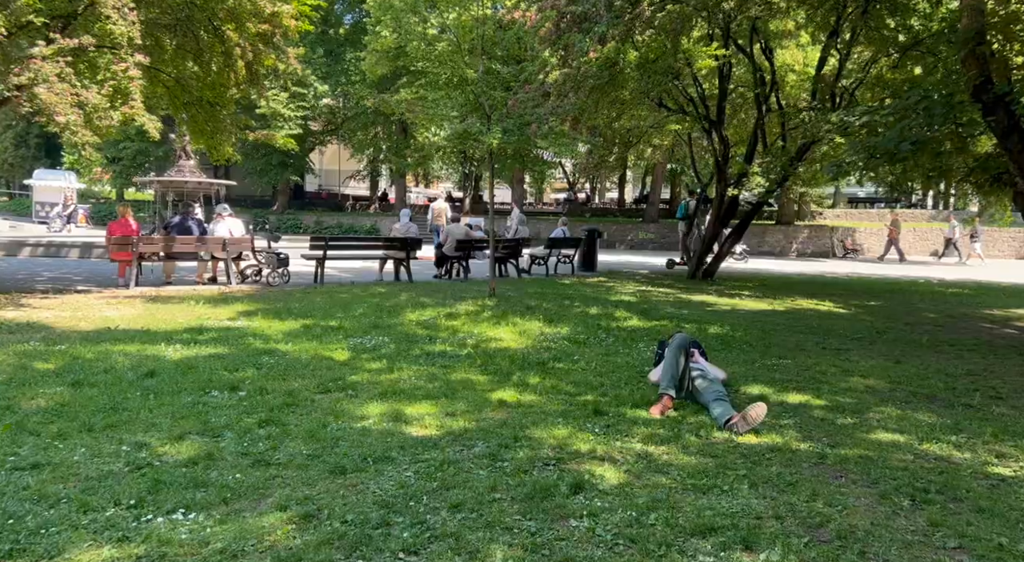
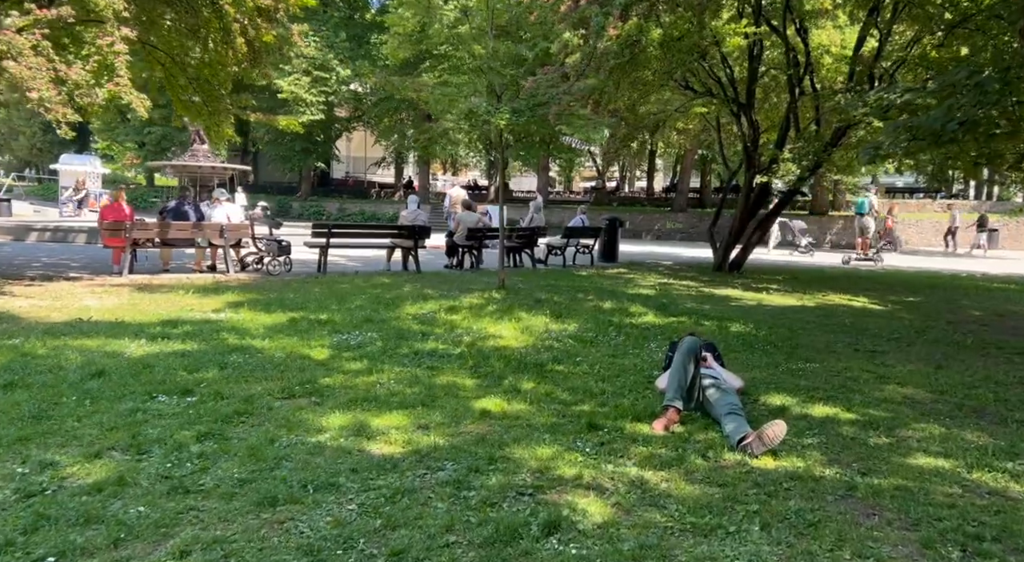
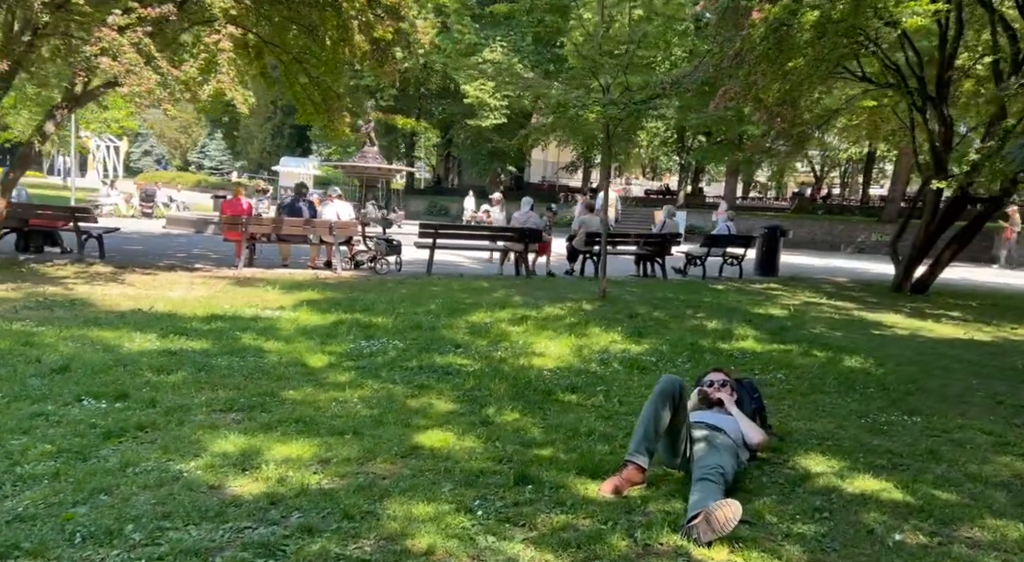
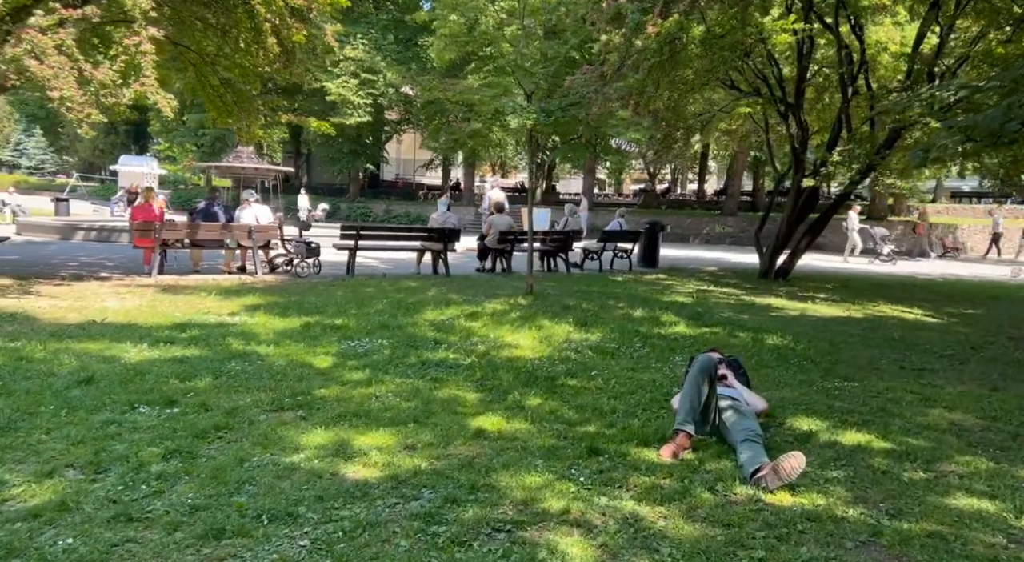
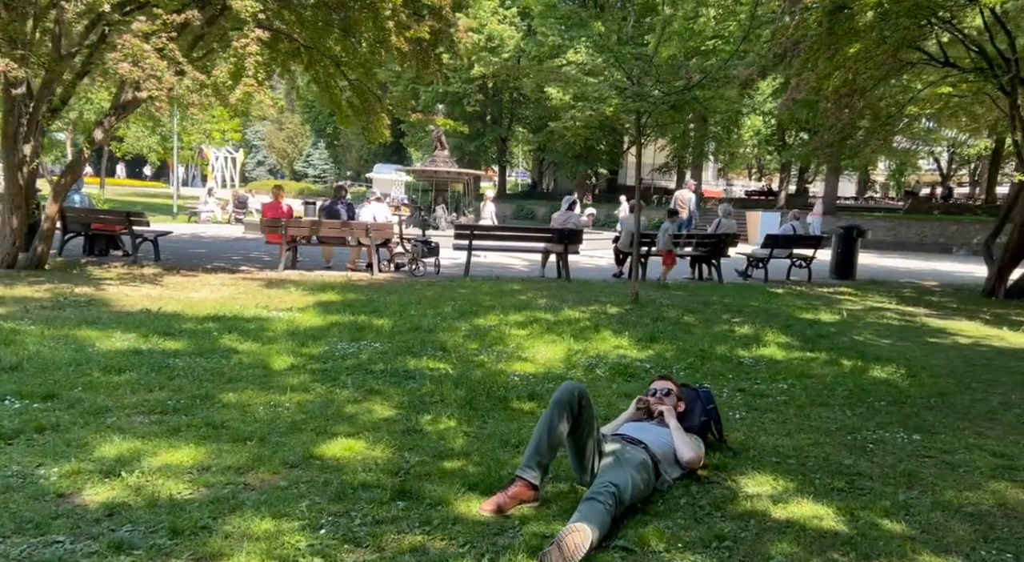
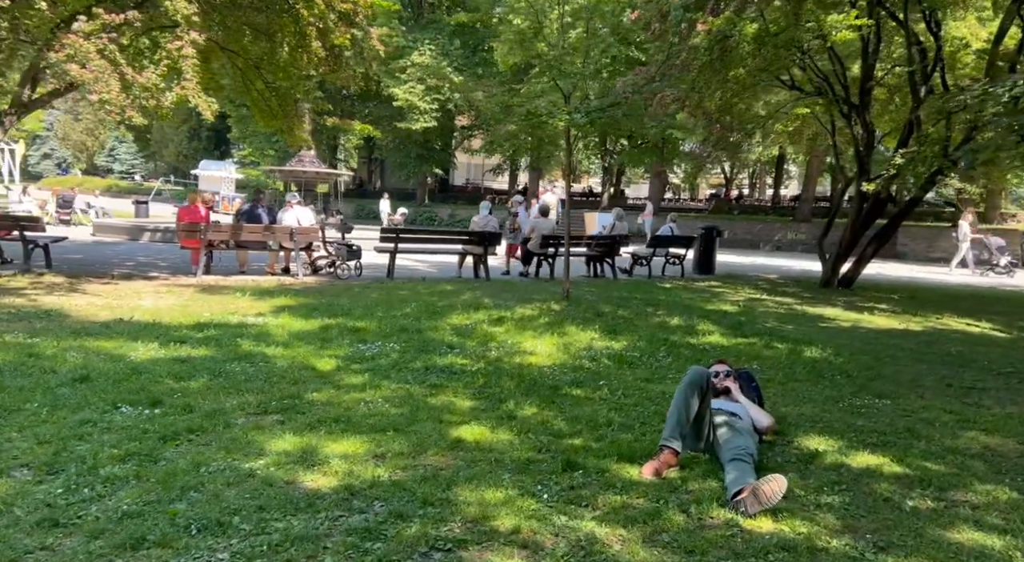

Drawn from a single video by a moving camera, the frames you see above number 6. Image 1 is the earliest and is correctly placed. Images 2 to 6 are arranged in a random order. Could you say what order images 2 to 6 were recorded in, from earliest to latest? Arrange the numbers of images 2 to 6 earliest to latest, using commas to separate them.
2, 4, 6, 3, 5
